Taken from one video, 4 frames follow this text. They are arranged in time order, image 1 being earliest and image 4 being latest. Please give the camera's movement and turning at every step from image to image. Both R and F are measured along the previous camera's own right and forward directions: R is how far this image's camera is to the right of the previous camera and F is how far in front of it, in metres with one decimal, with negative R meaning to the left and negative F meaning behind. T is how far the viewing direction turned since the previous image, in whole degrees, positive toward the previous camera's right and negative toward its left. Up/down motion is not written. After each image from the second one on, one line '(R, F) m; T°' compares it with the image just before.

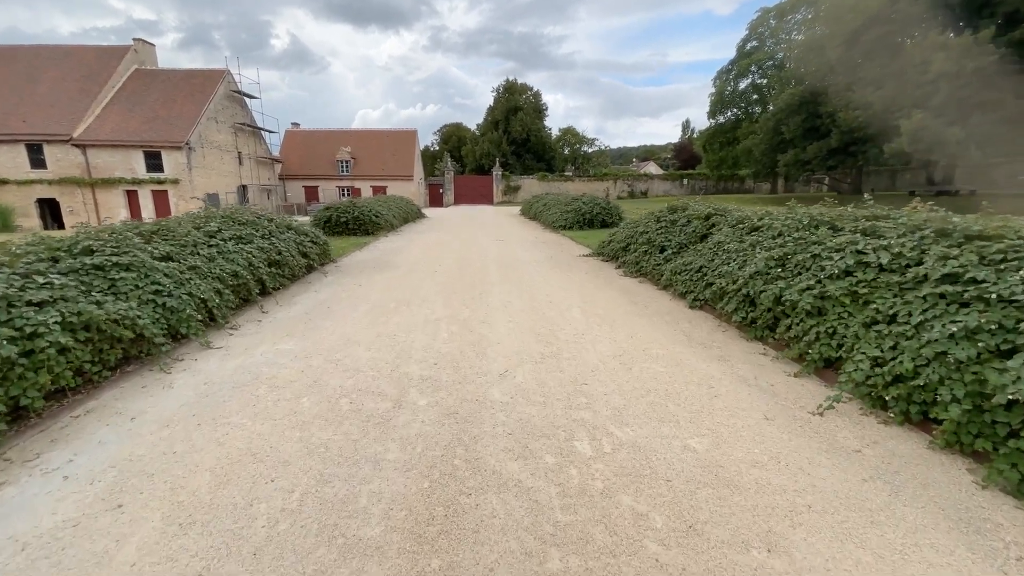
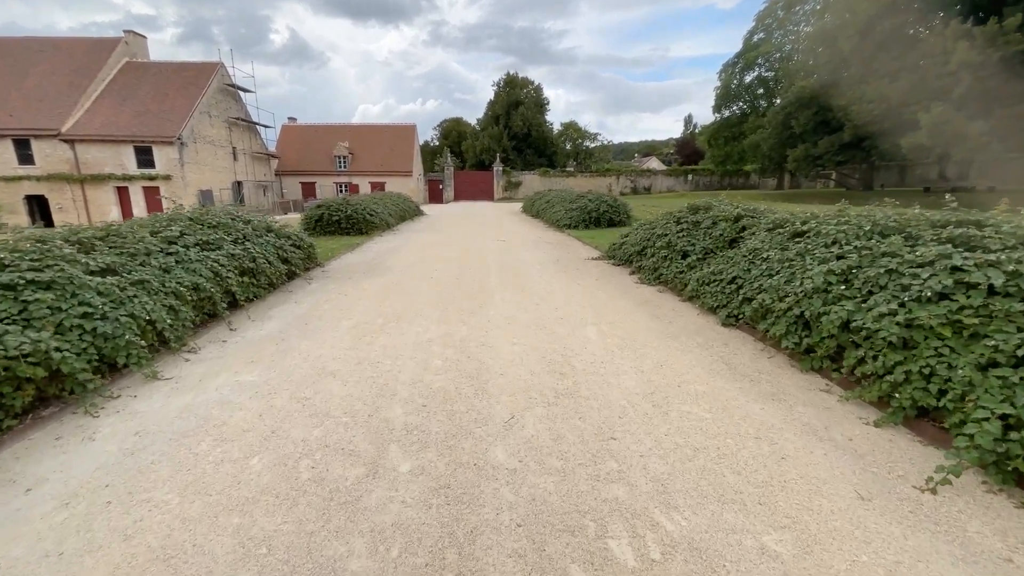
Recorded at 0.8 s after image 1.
(-0.1, +0.8) m; 0°
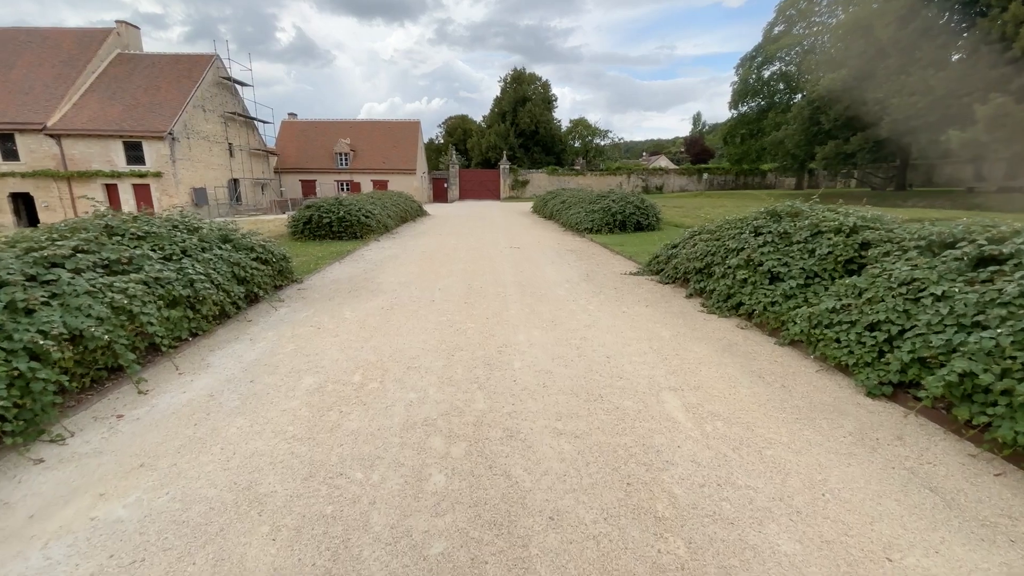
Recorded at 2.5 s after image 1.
(-0.3, +1.8) m; -1°
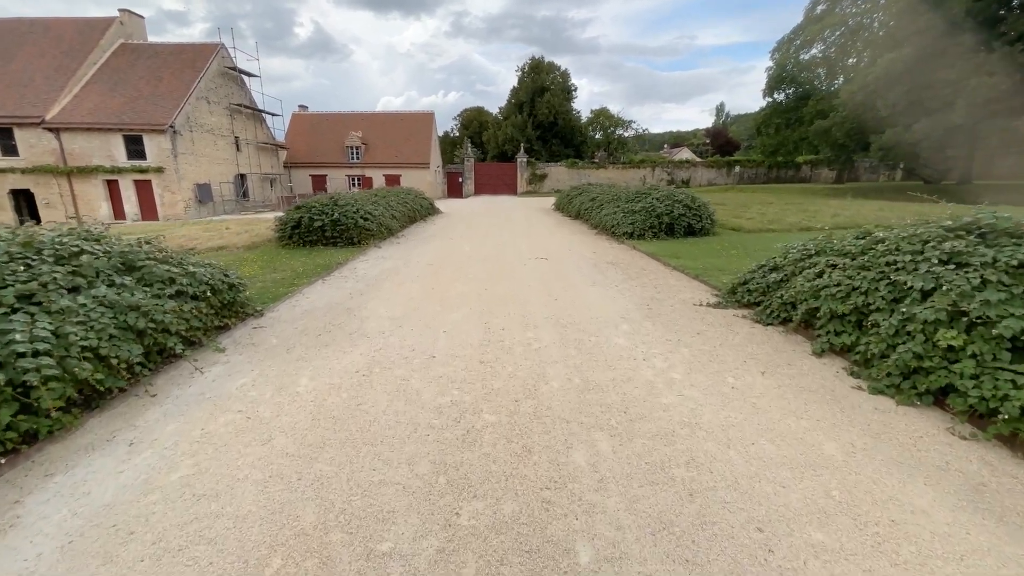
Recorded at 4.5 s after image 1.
(-0.2, +2.1) m; -2°
